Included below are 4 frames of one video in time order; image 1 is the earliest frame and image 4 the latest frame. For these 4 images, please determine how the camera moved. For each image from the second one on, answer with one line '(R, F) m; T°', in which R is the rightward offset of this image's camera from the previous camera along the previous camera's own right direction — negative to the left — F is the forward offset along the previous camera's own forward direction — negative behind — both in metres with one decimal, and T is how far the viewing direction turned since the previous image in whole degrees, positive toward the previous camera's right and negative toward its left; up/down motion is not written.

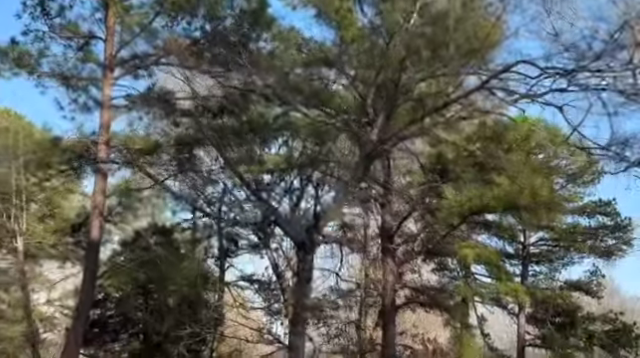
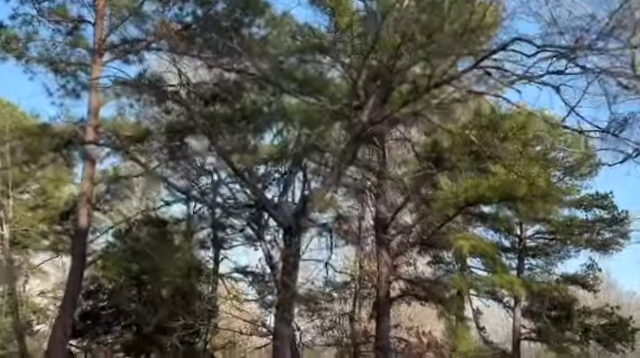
(0.0, +0.2) m; 0°
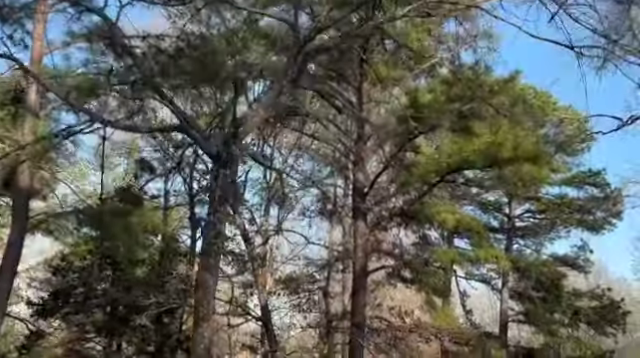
(+0.2, +0.7) m; +1°
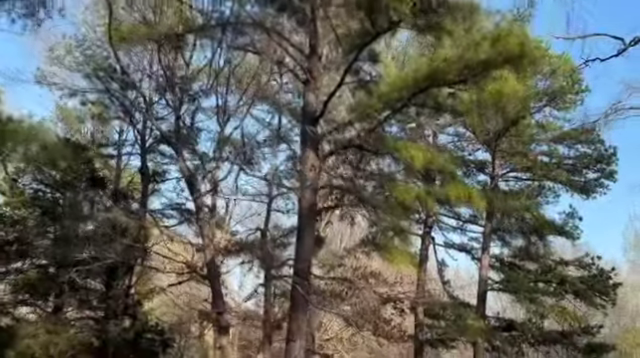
(+0.5, +1.6) m; +1°
